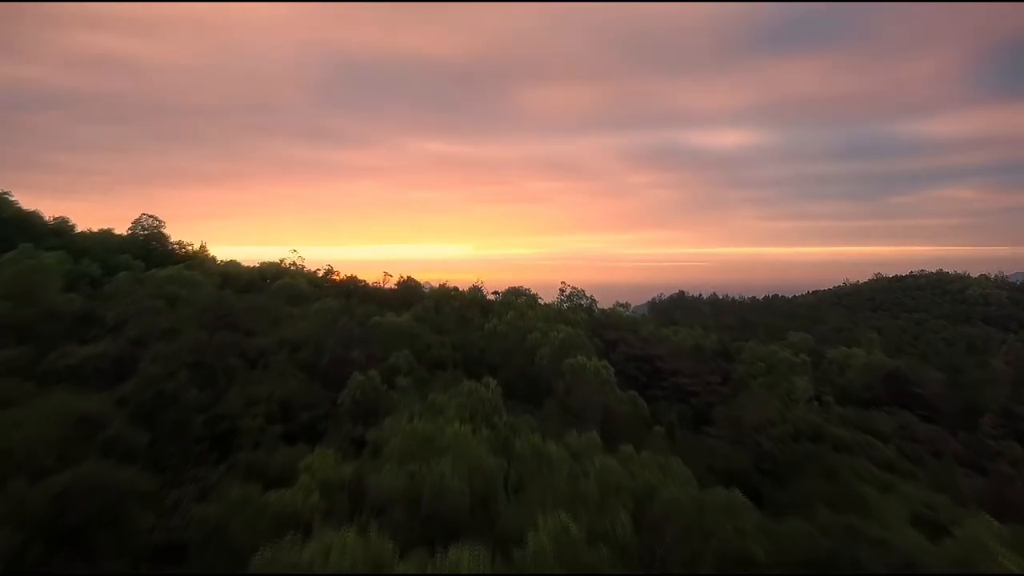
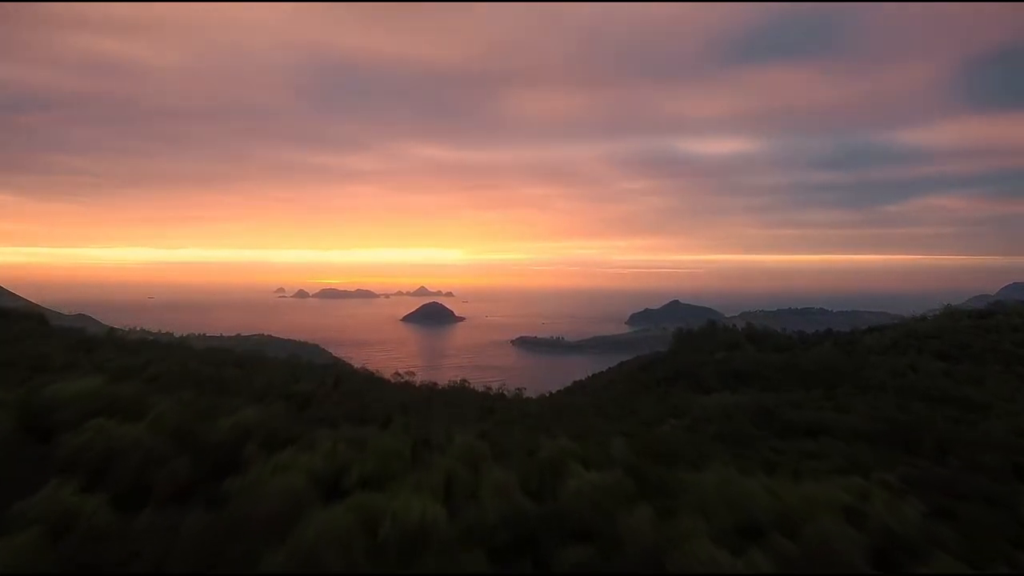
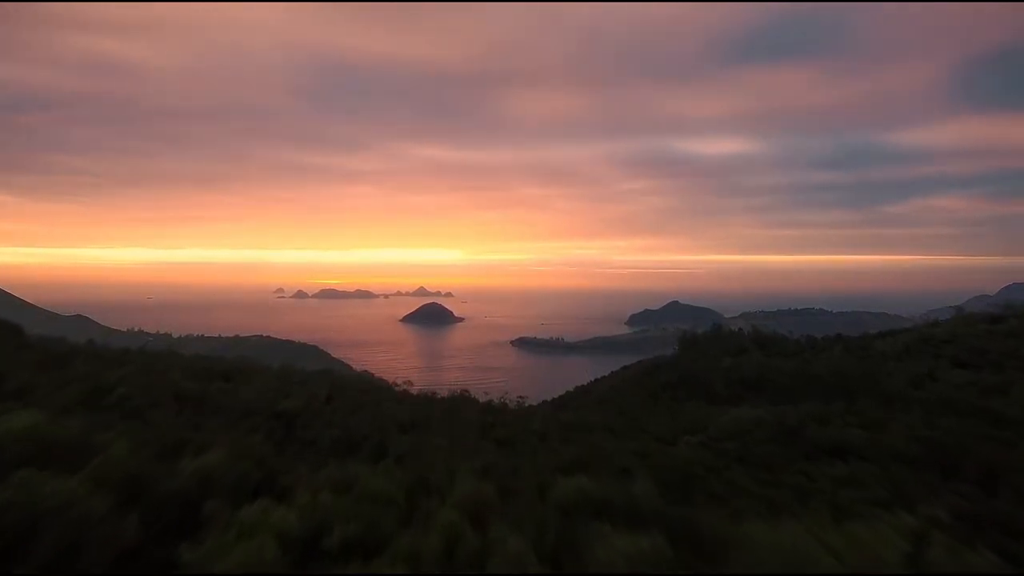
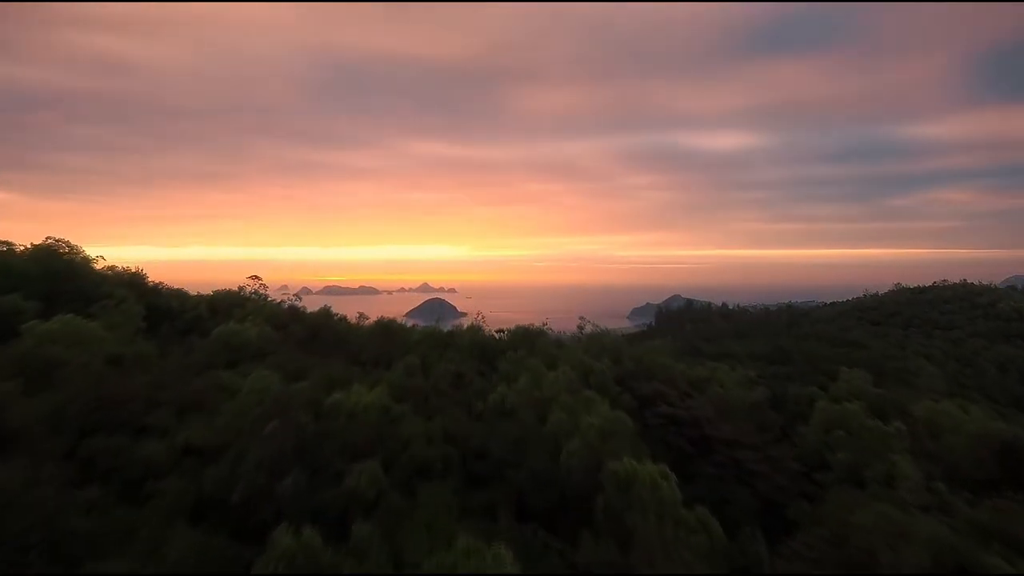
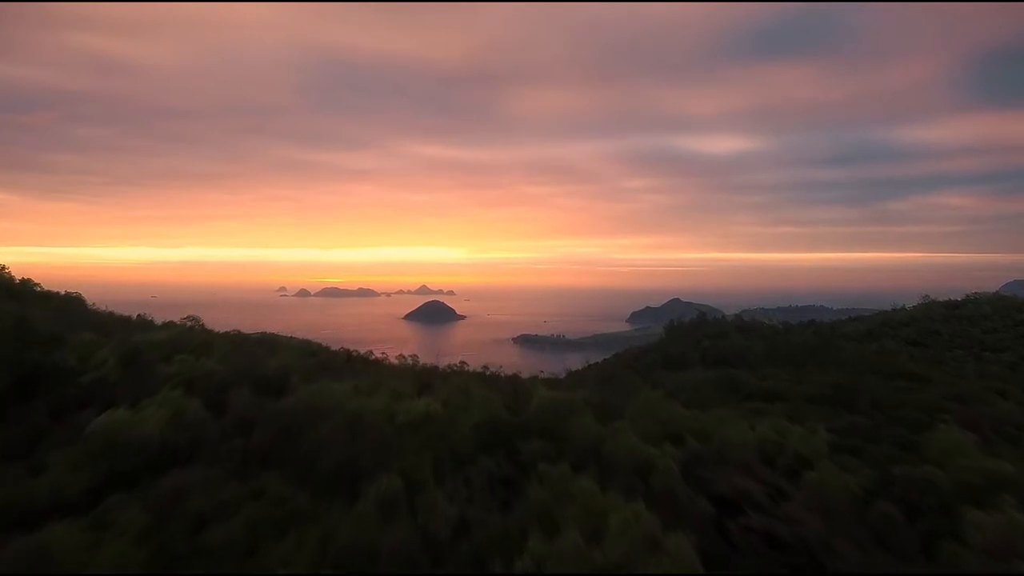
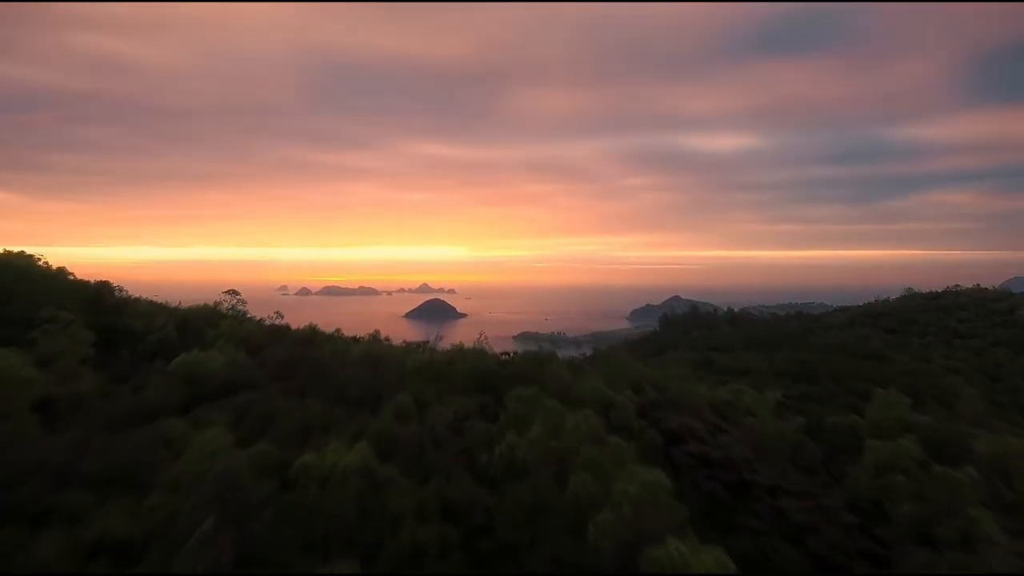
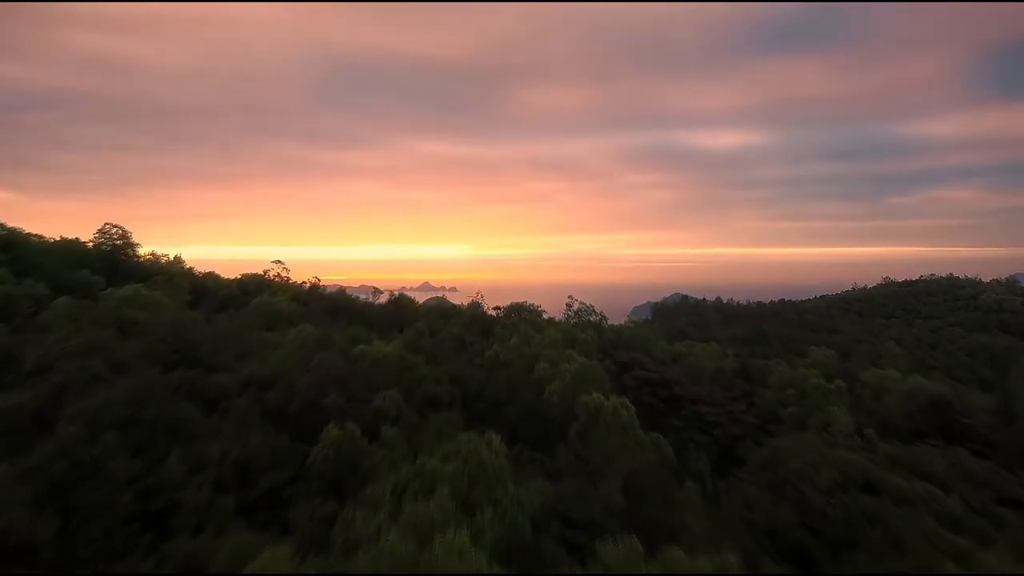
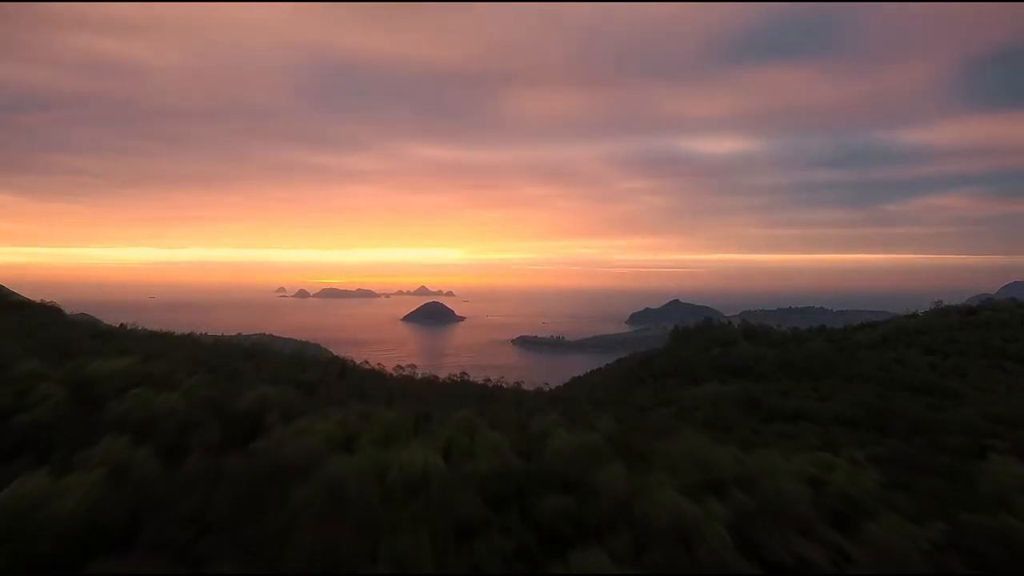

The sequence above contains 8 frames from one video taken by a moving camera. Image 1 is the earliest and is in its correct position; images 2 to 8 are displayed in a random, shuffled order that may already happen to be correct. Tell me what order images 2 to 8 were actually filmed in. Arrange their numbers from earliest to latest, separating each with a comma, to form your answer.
7, 4, 6, 5, 8, 2, 3
